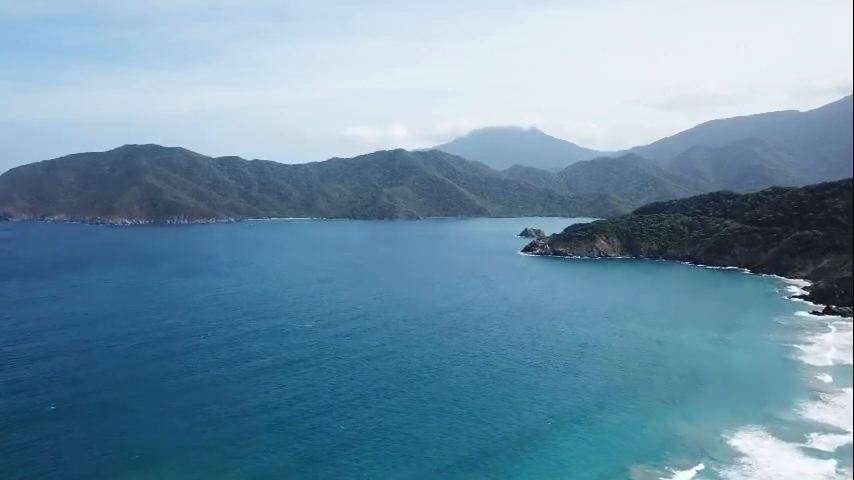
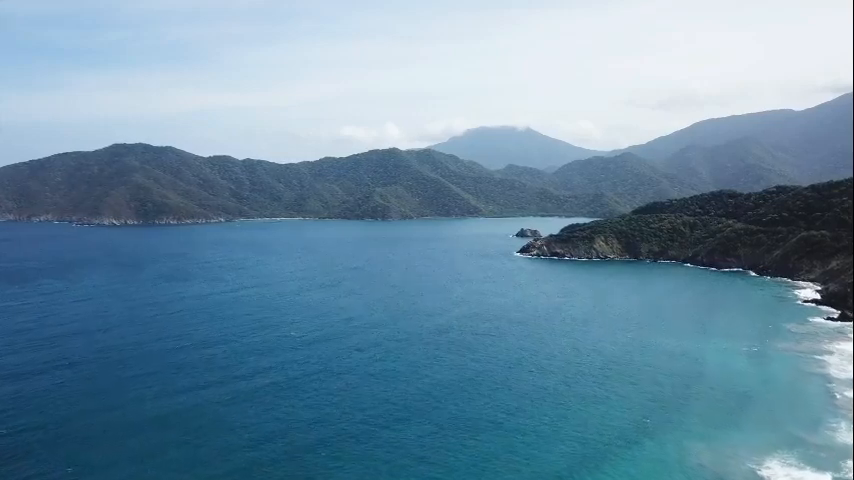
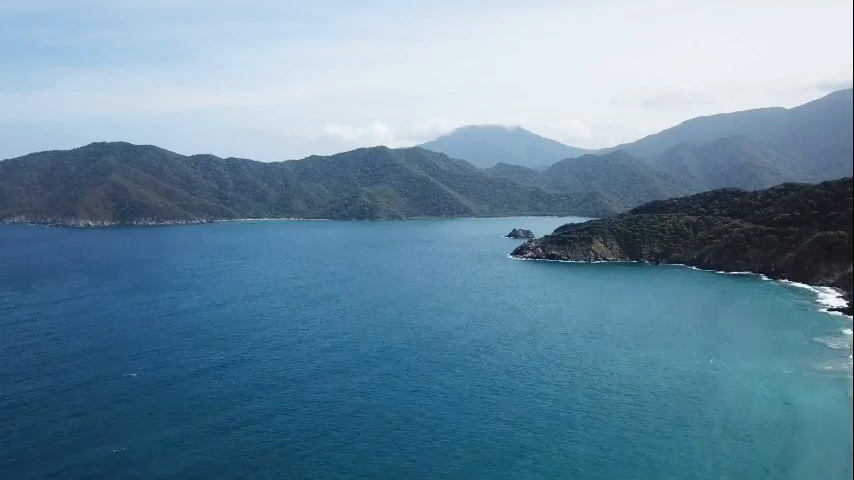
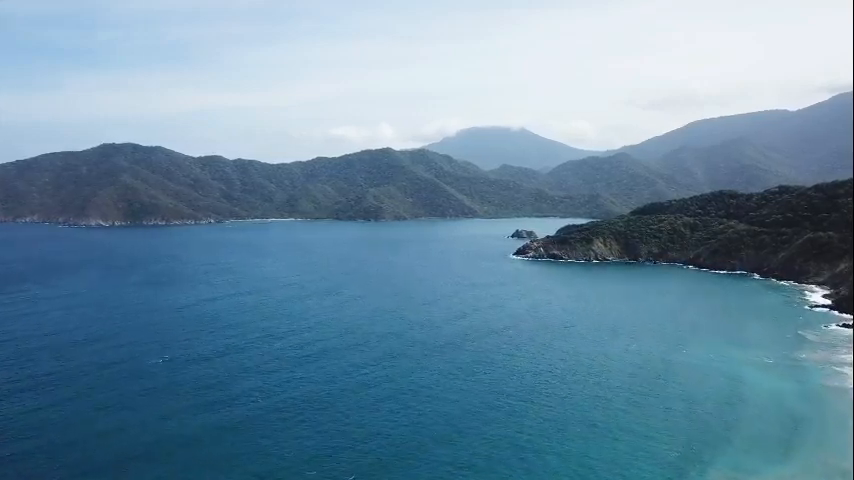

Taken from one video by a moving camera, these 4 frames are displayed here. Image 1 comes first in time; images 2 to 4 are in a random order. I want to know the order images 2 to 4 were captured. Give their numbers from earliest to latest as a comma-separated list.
2, 4, 3
